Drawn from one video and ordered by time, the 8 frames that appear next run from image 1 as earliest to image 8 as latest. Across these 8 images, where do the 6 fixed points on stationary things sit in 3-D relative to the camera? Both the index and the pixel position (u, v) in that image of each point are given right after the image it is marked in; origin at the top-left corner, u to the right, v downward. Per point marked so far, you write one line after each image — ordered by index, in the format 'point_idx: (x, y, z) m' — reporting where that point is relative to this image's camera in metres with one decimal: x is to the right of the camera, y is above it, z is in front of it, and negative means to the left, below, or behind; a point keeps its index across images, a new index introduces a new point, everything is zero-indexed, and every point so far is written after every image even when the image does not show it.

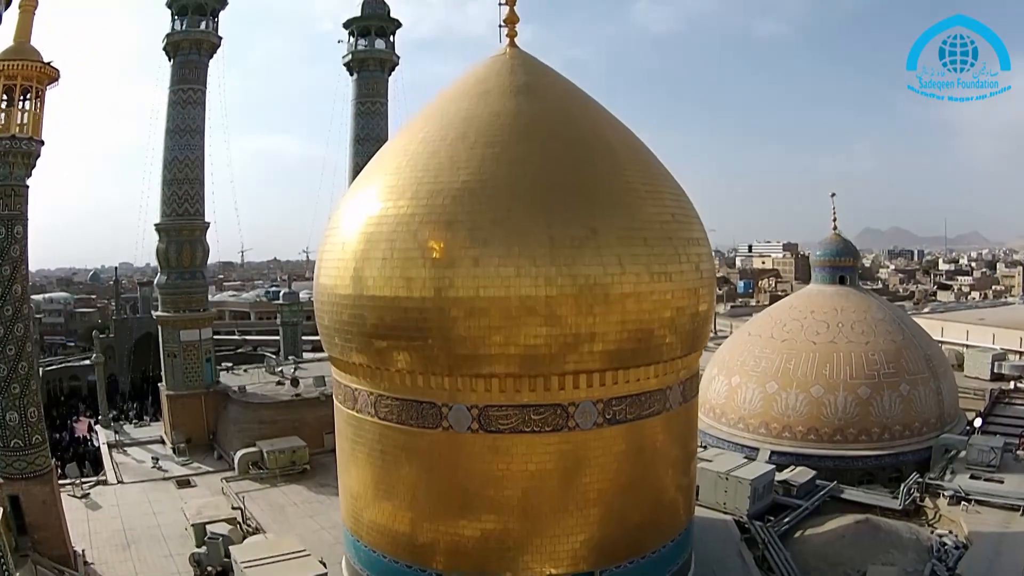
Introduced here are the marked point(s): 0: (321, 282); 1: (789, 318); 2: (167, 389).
0: (-1.2, +0.1, +4.5) m
1: (+3.9, -0.4, +10.3) m
2: (-4.3, -1.3, +9.2) m
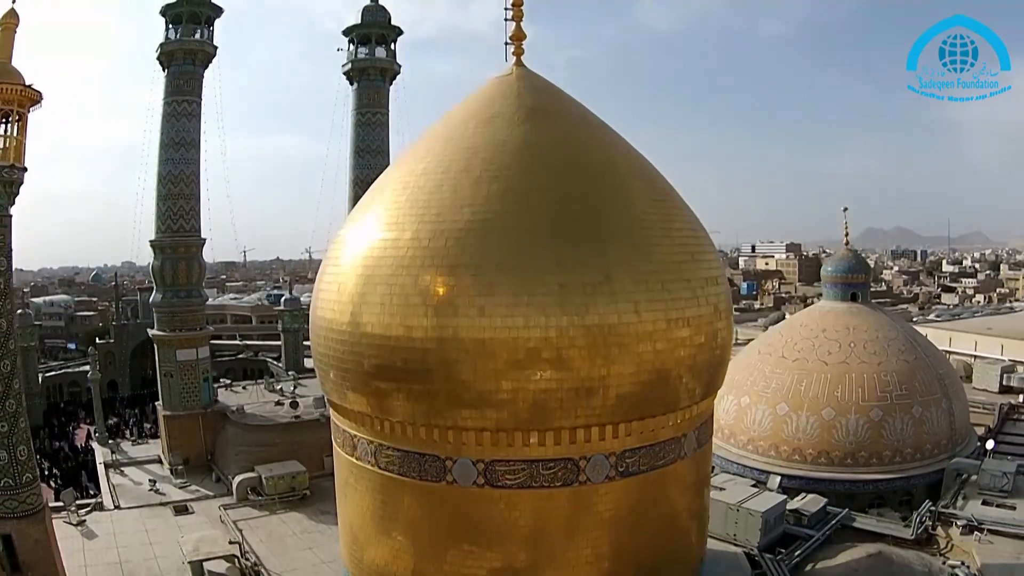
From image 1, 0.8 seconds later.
0: (-1.2, -0.2, +4.3) m
1: (+3.9, -0.7, +10.1) m
2: (-4.3, -1.5, +9.1) m
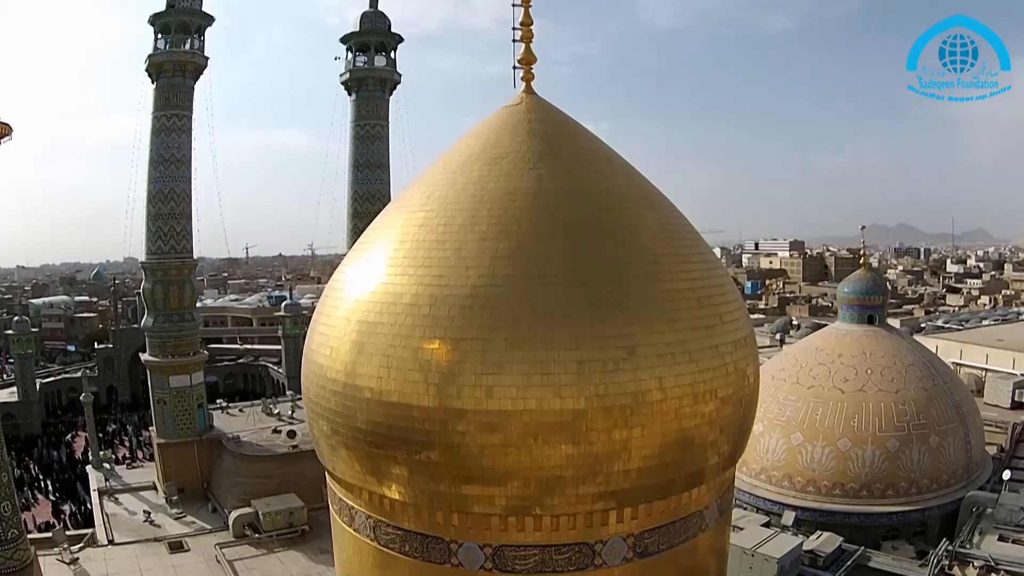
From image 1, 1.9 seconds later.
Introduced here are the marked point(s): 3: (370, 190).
0: (-1.1, -0.5, +4.1) m
1: (+4.0, -1.0, +9.8) m
2: (-4.2, -1.8, +8.8) m
3: (-1.9, +1.3, +9.1) m
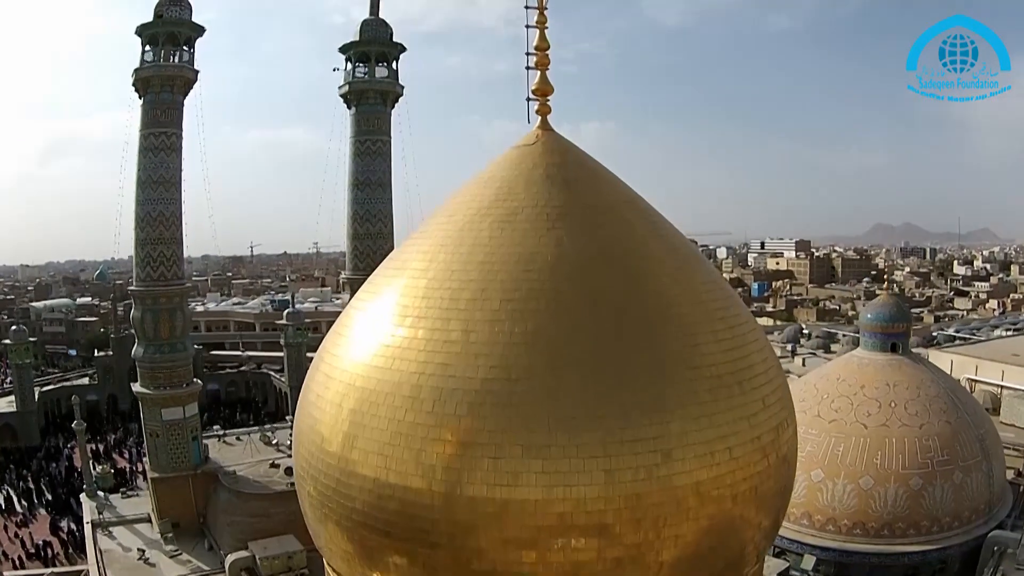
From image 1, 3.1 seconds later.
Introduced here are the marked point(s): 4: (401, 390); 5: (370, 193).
0: (-1.0, -0.9, +3.7) m
1: (+4.1, -1.3, +9.4) m
2: (-4.1, -2.1, +8.5) m
3: (-1.8, +1.0, +8.8) m
4: (-0.5, -0.4, +3.1) m
5: (-1.8, +1.3, +9.9) m
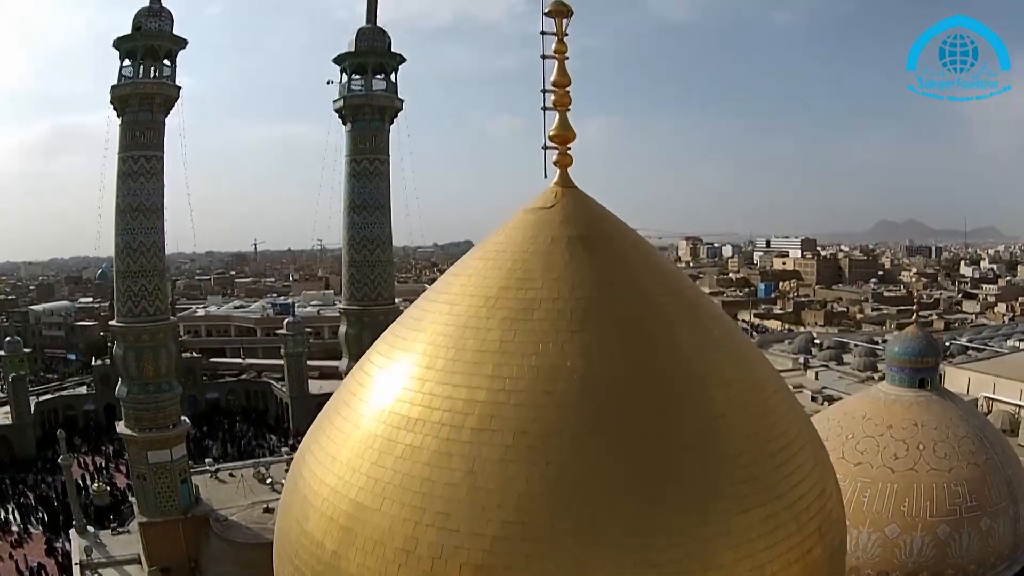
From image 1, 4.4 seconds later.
0: (-1.0, -1.3, +3.3) m
1: (+4.2, -1.7, +8.9) m
2: (-4.1, -2.4, +8.1) m
3: (-1.7, +0.6, +8.3) m
4: (-0.4, -0.8, +2.7) m
5: (-1.8, +0.9, +9.5) m
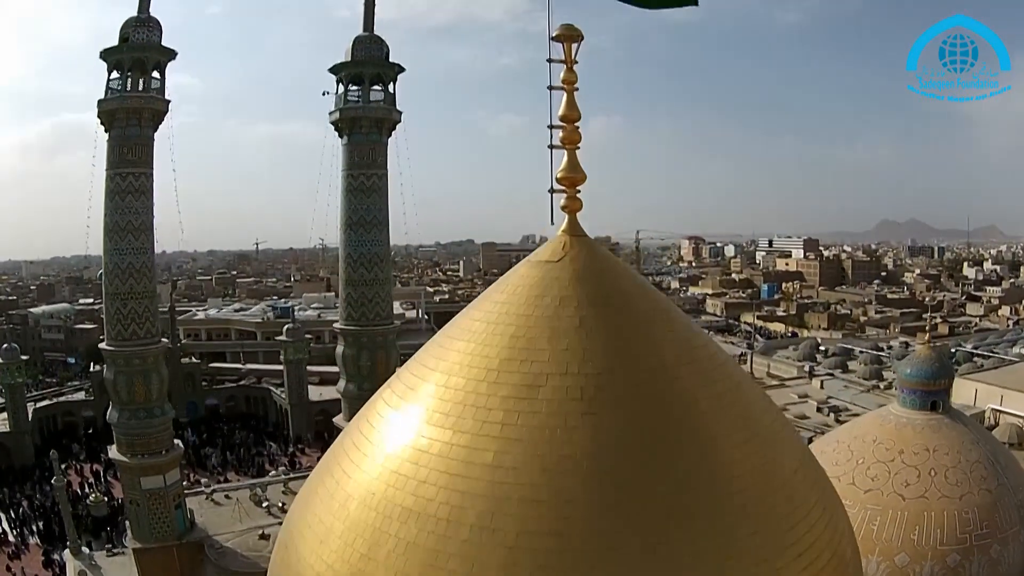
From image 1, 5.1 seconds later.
0: (-1.0, -1.5, +3.1) m
1: (+4.2, -2.0, +8.7) m
2: (-4.0, -2.6, +7.9) m
3: (-1.7, +0.4, +8.1) m
4: (-0.4, -1.1, +2.5) m
5: (-1.7, +0.7, +9.3) m
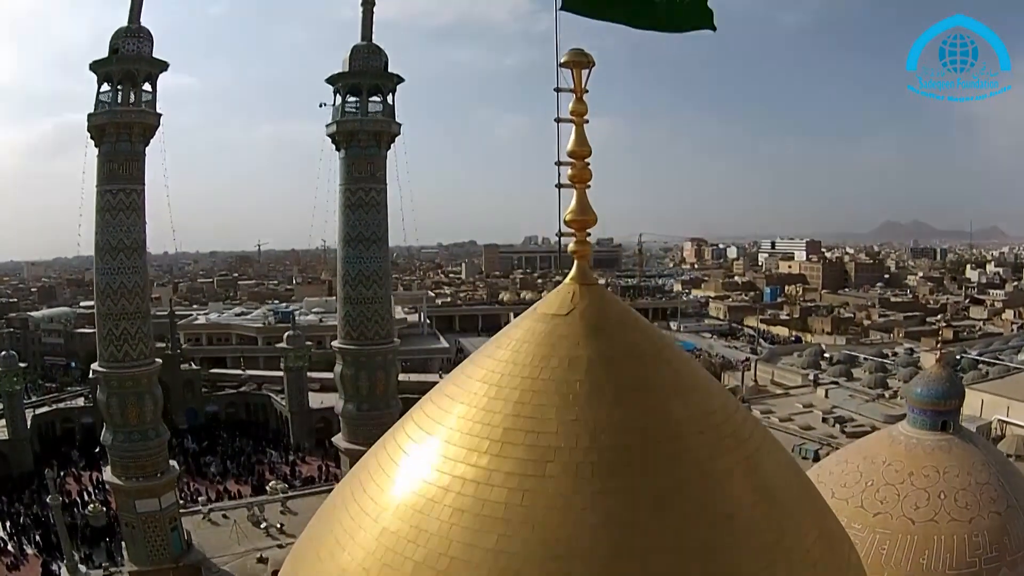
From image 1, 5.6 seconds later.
0: (-1.0, -1.7, +2.9) m
1: (+4.2, -2.2, +8.6) m
2: (-4.0, -2.8, +7.7) m
3: (-1.6, +0.2, +8.0) m
4: (-0.4, -1.3, +2.3) m
5: (-1.7, +0.5, +9.1) m
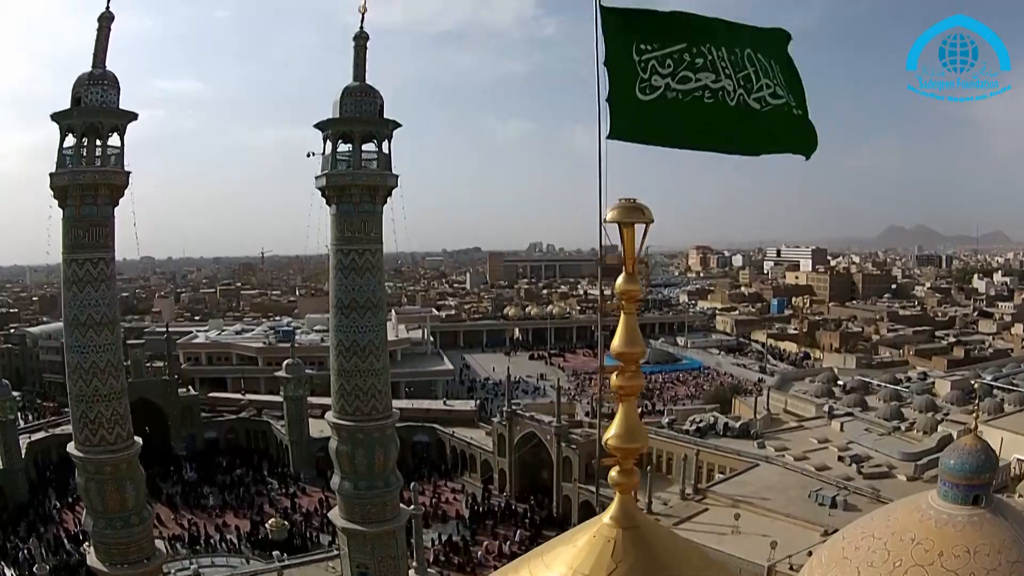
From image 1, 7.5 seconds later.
0: (-0.9, -2.3, +2.4) m
1: (+4.3, -2.9, +8.0) m
2: (-3.9, -3.4, +7.2) m
3: (-1.5, -0.5, +7.5) m
4: (-0.3, -1.9, +1.8) m
5: (-1.6, -0.2, +8.6) m
